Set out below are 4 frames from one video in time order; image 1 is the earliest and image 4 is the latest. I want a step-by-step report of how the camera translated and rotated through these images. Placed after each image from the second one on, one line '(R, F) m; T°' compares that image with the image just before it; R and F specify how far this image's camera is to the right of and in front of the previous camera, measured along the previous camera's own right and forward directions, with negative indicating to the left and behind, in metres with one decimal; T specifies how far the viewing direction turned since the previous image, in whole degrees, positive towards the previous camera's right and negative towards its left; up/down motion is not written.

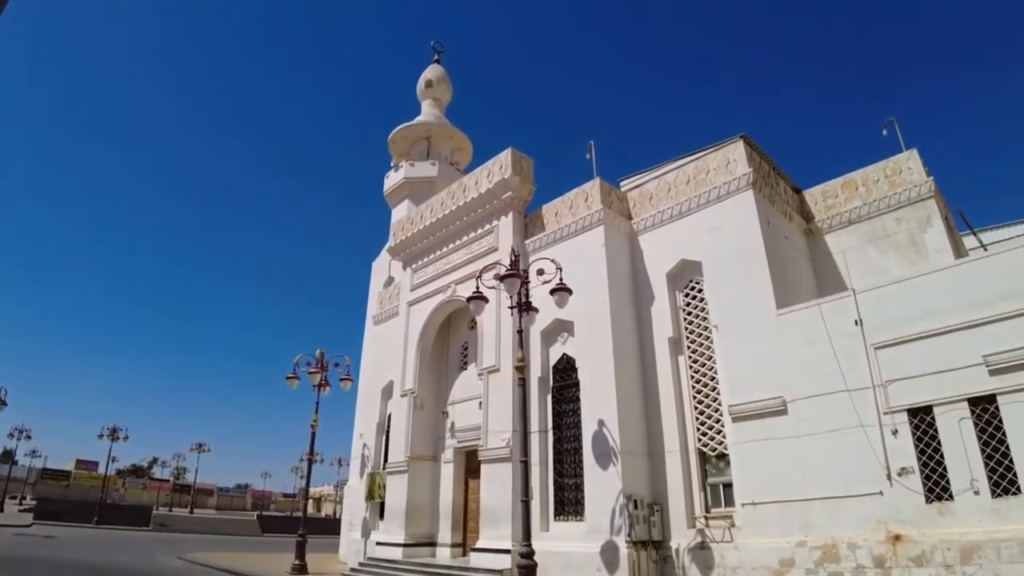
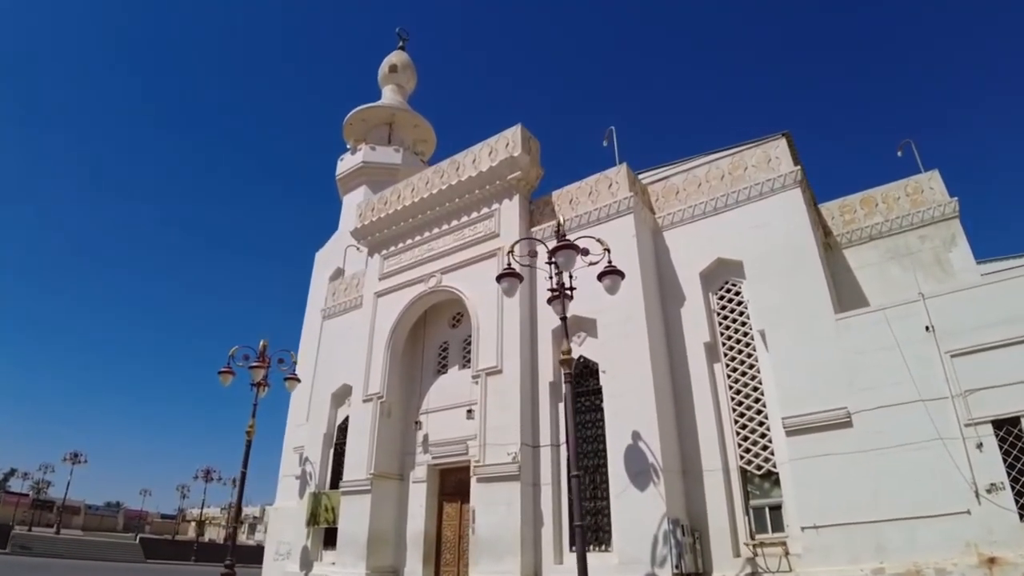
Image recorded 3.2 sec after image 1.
(-1.7, +1.6) m; +10°
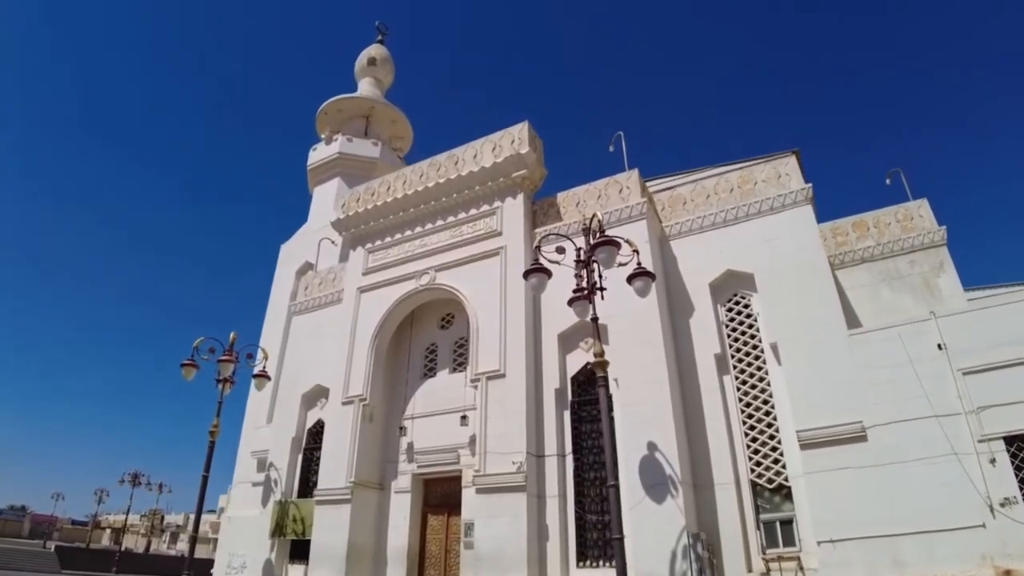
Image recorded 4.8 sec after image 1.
(-1.0, +0.5) m; +6°
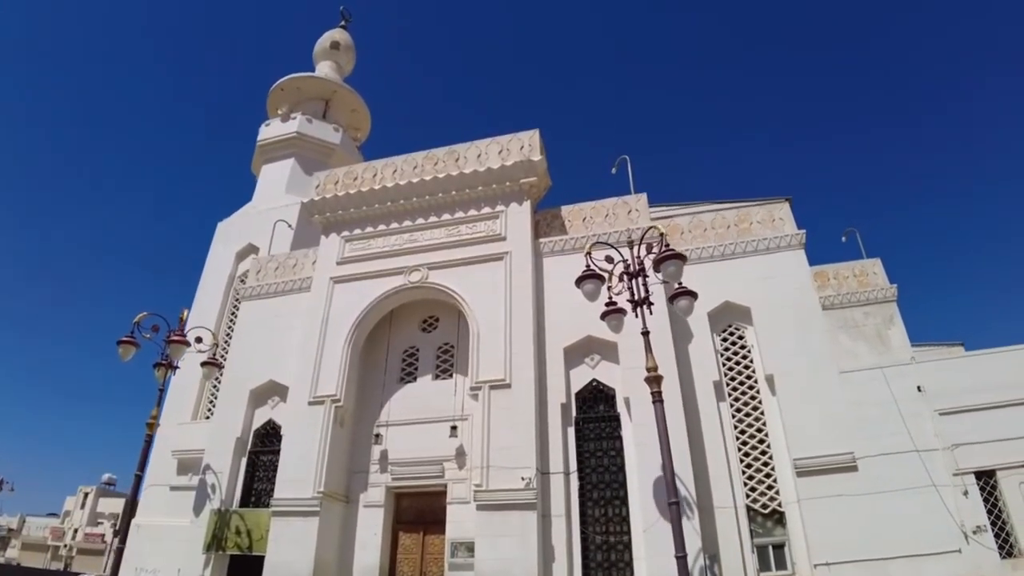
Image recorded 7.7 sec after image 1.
(-1.8, +0.6) m; +12°
